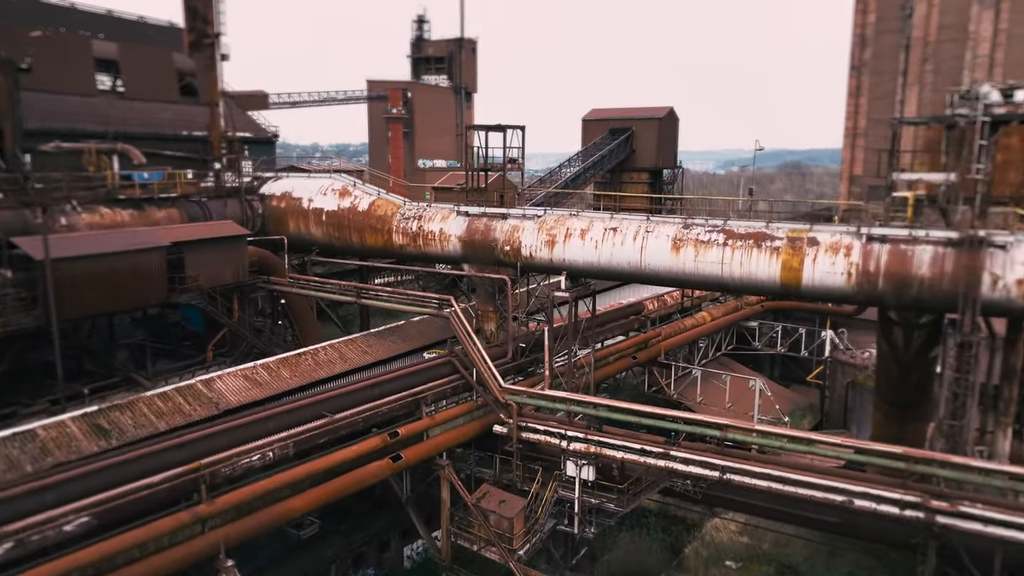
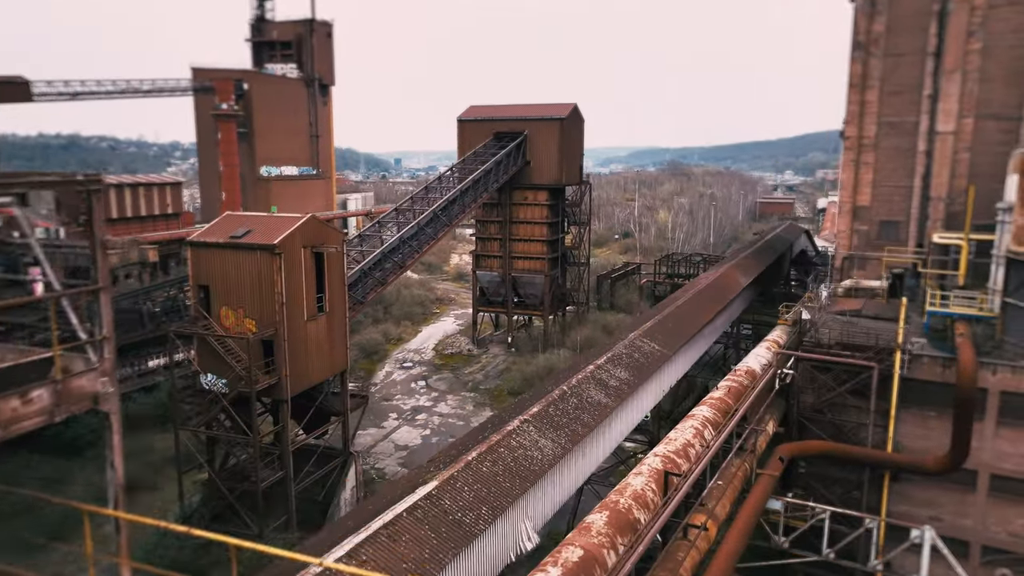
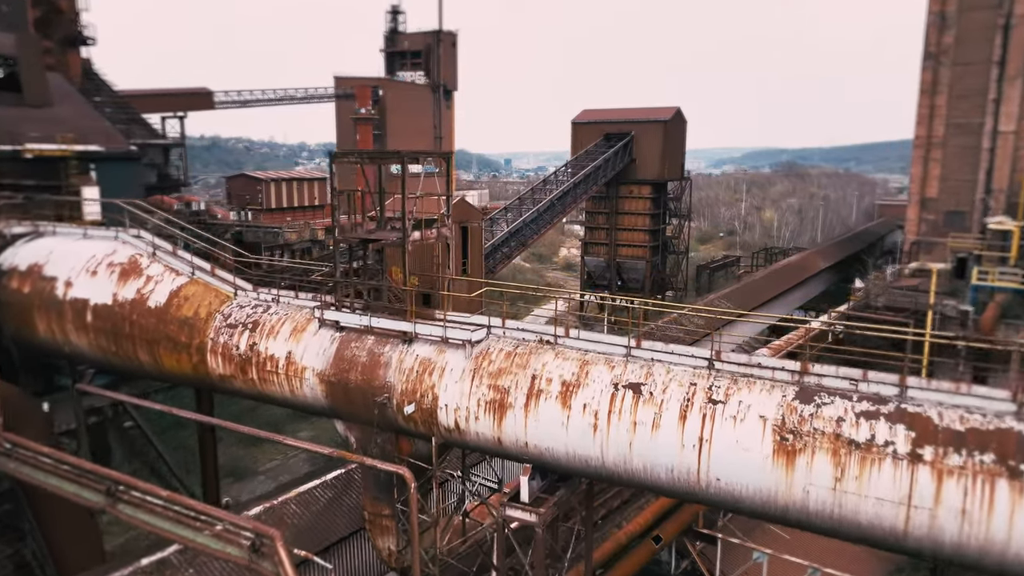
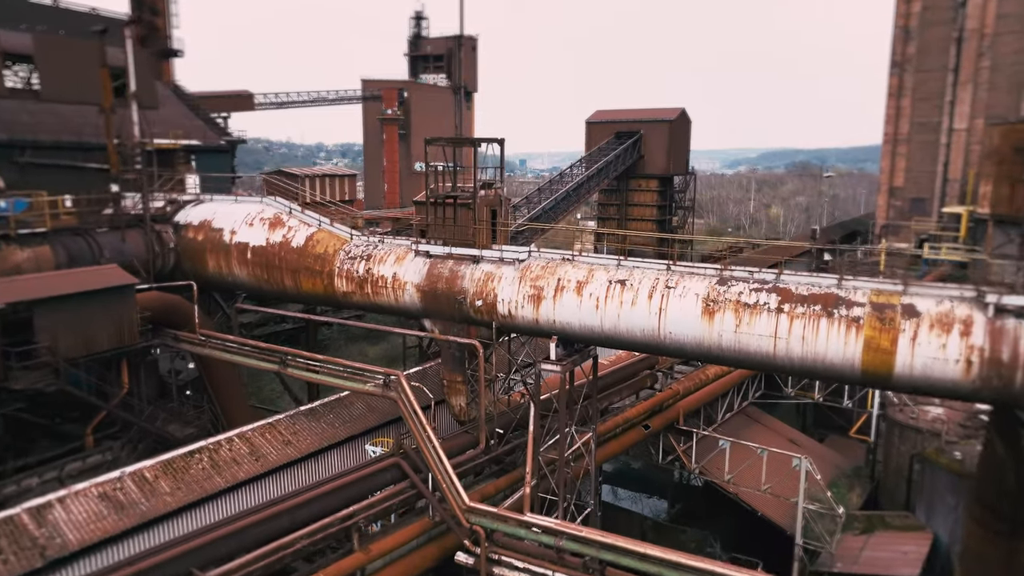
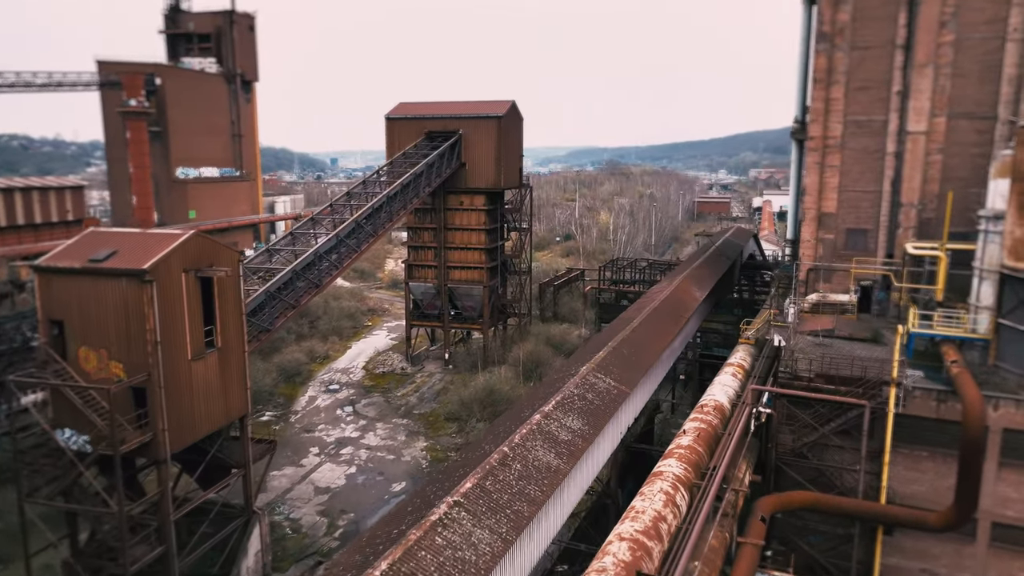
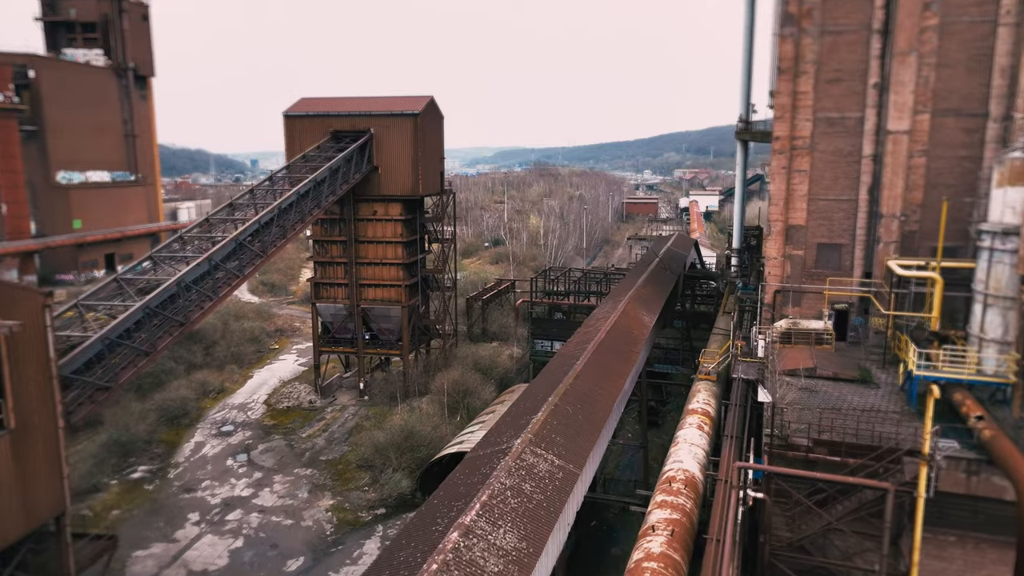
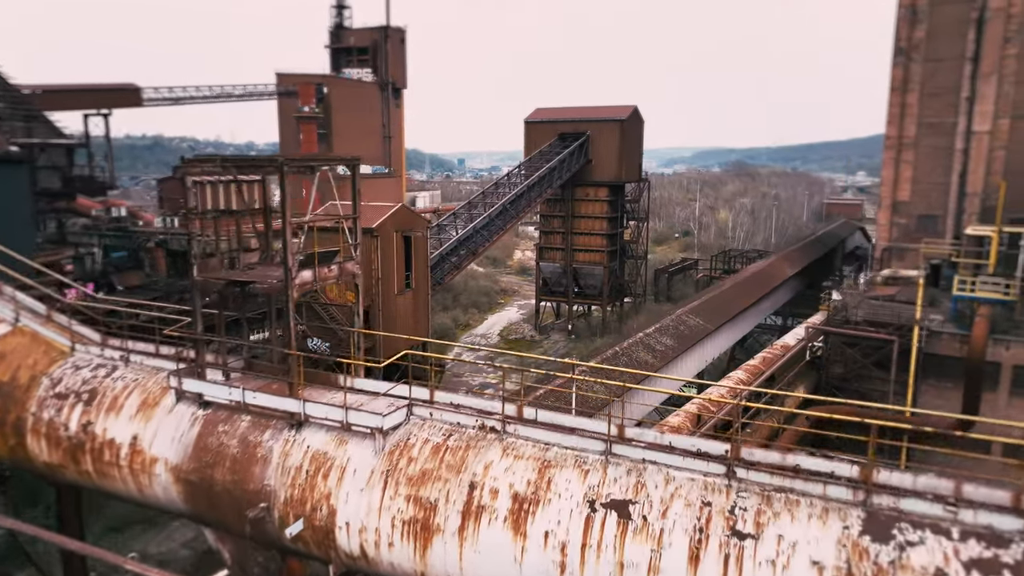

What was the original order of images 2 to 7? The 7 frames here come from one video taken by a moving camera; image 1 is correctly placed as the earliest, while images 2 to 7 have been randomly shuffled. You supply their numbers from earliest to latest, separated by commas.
4, 3, 7, 2, 5, 6
